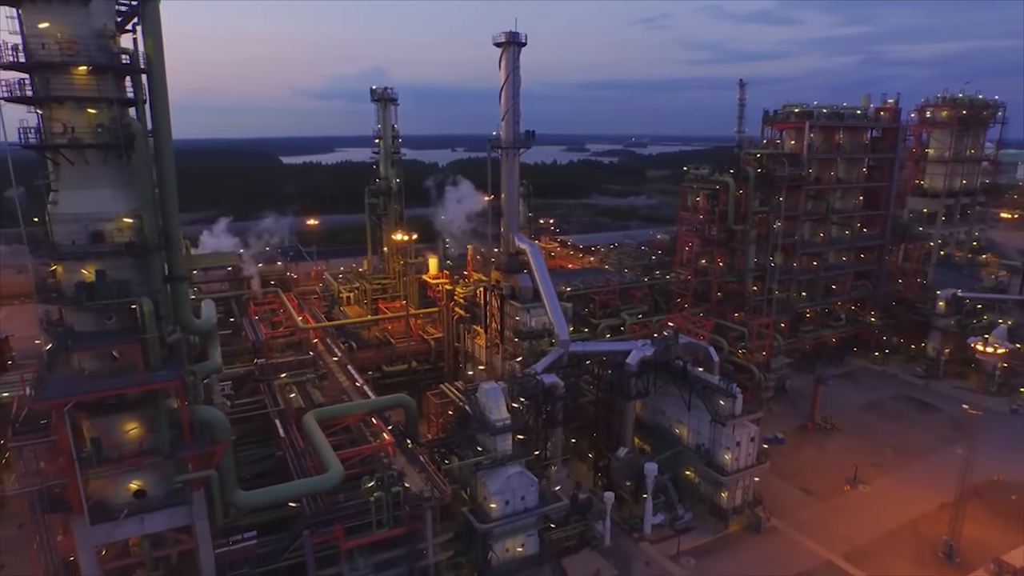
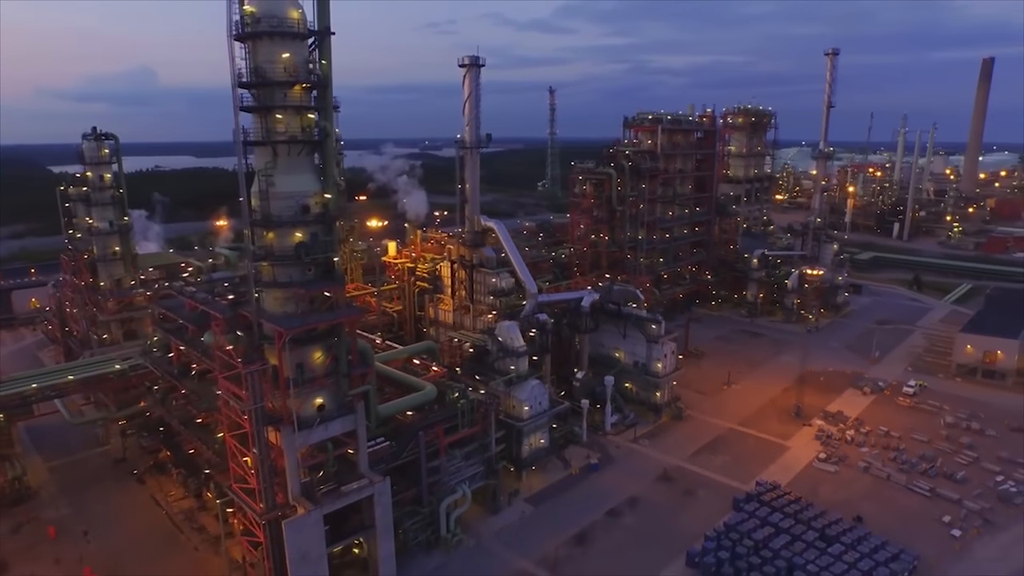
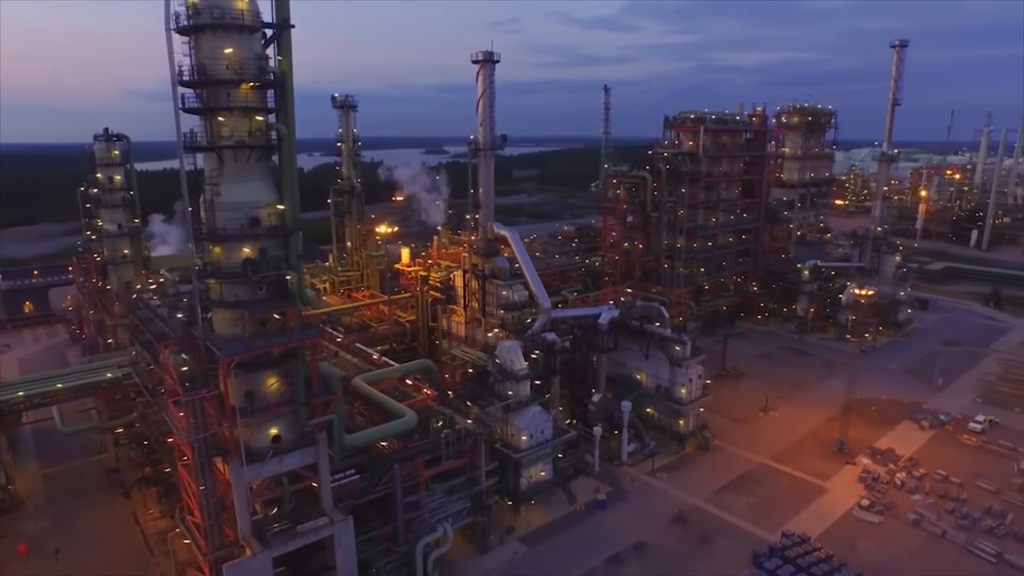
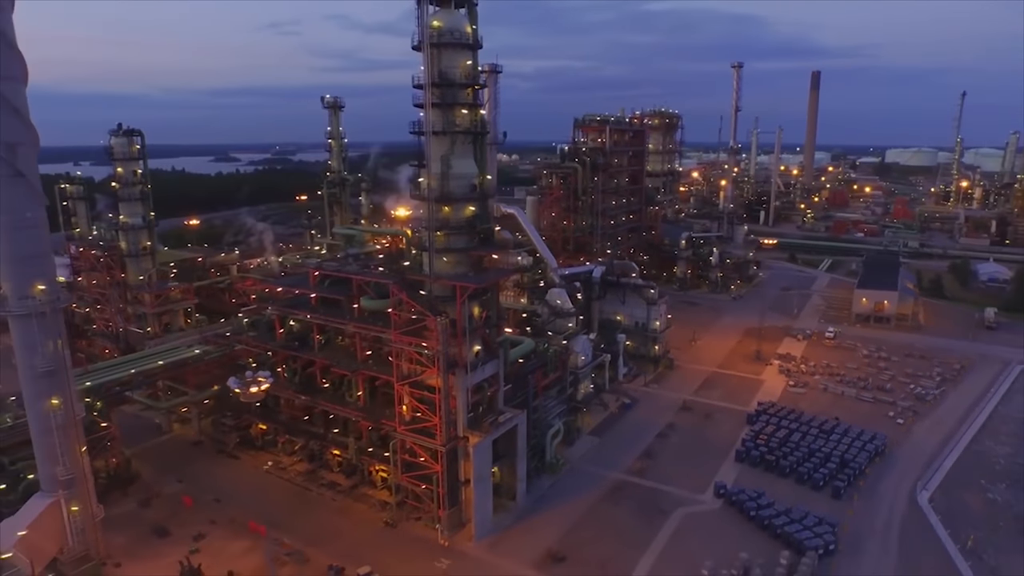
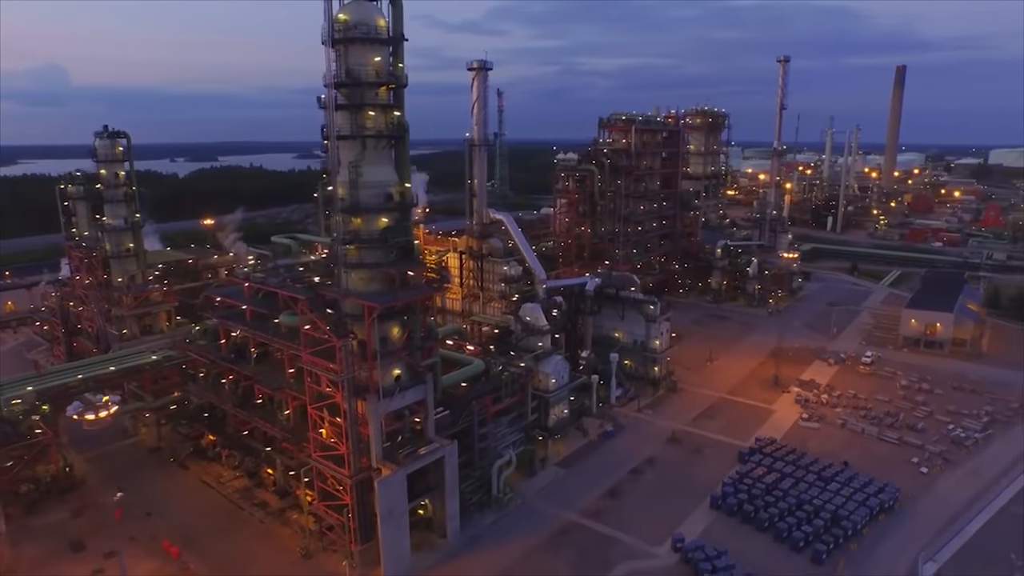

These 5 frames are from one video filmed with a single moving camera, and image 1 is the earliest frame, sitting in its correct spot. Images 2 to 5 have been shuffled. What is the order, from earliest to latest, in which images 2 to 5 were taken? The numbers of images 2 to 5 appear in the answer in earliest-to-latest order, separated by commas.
3, 2, 5, 4
